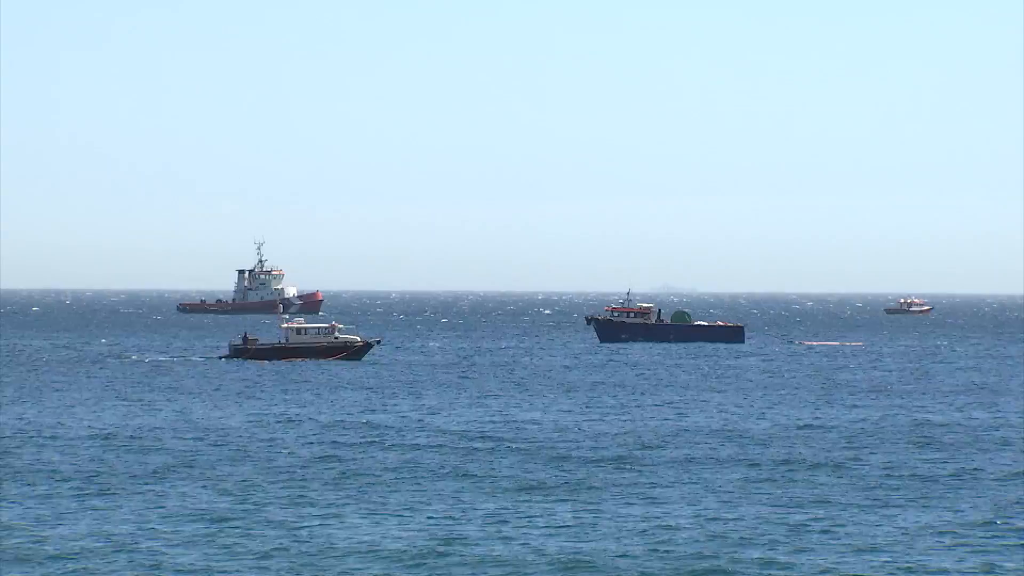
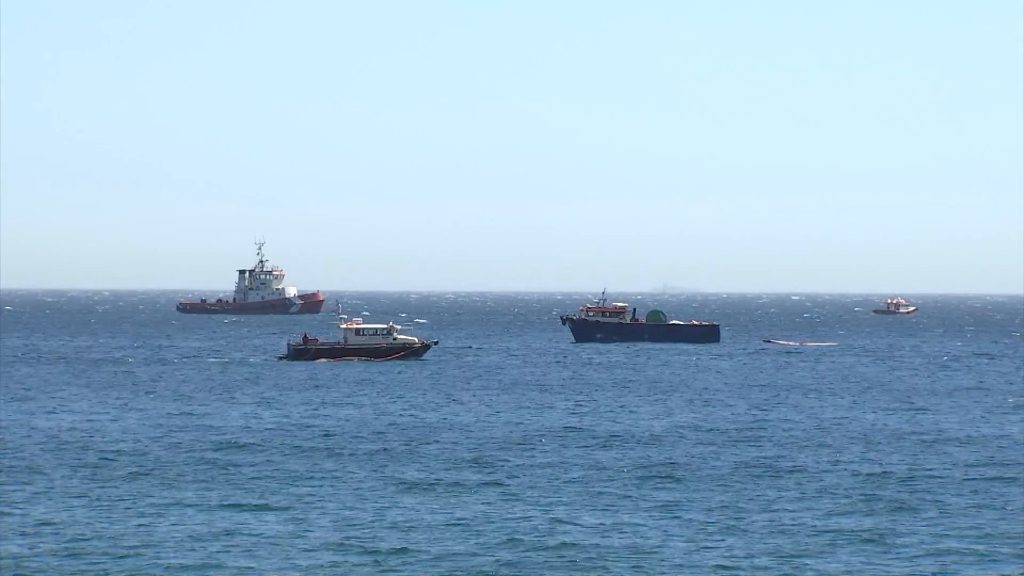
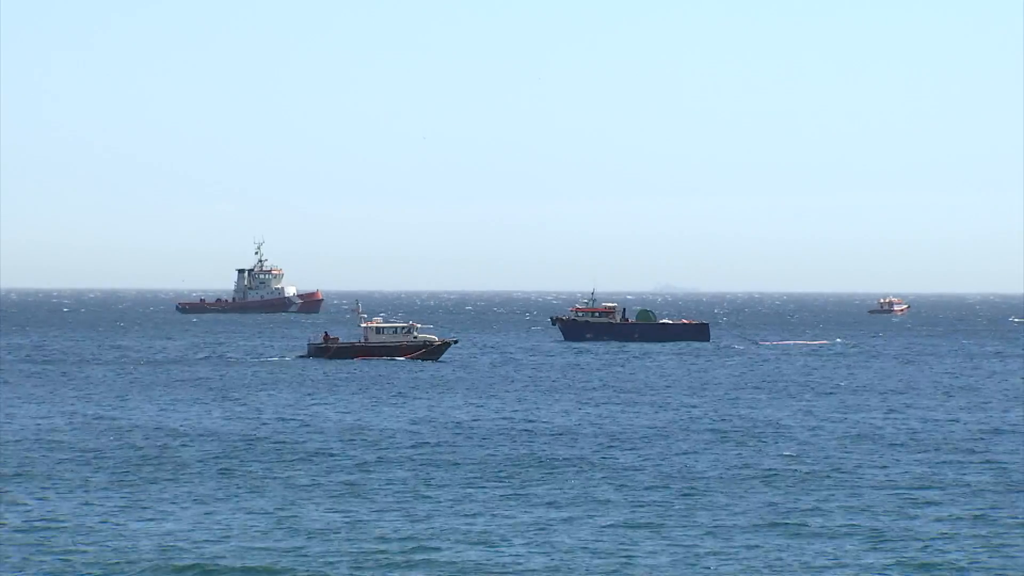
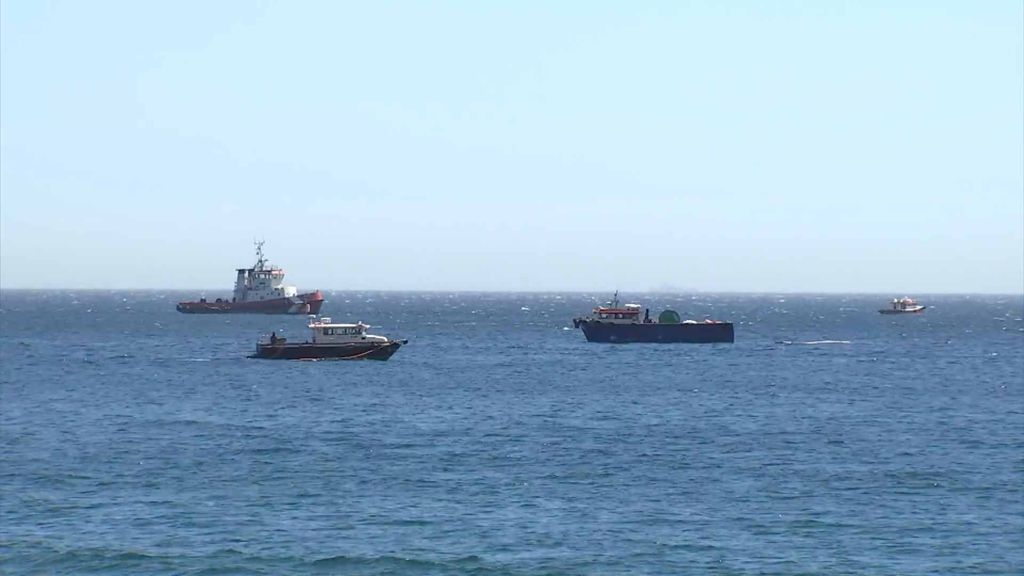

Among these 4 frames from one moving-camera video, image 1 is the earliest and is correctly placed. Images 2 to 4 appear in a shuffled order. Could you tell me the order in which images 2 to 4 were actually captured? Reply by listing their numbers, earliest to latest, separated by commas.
4, 2, 3
